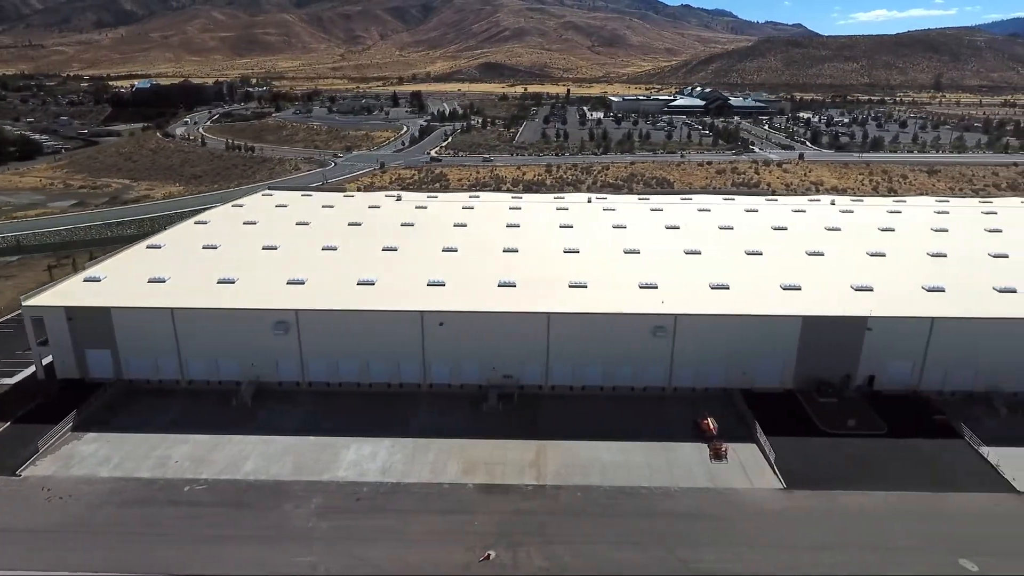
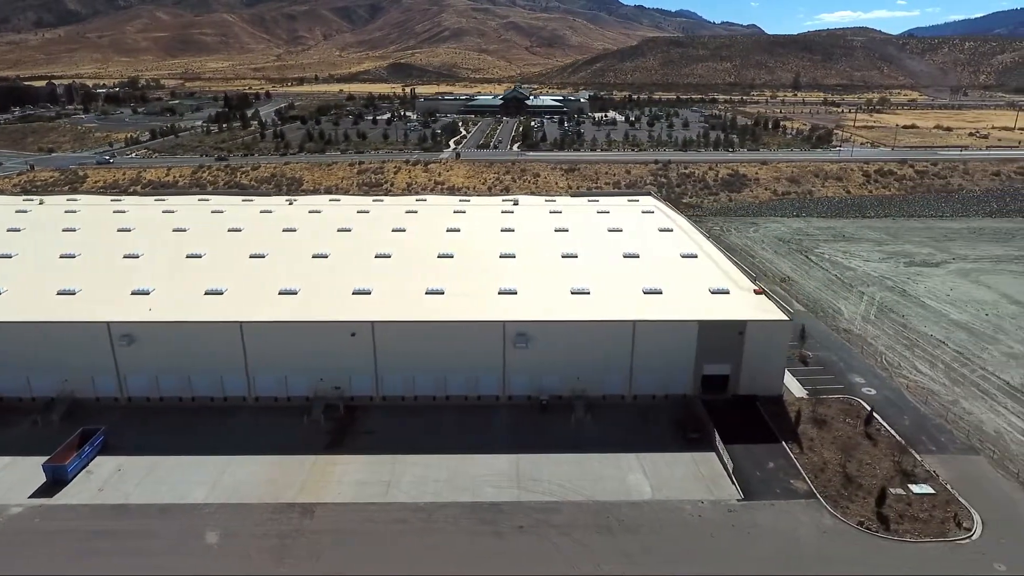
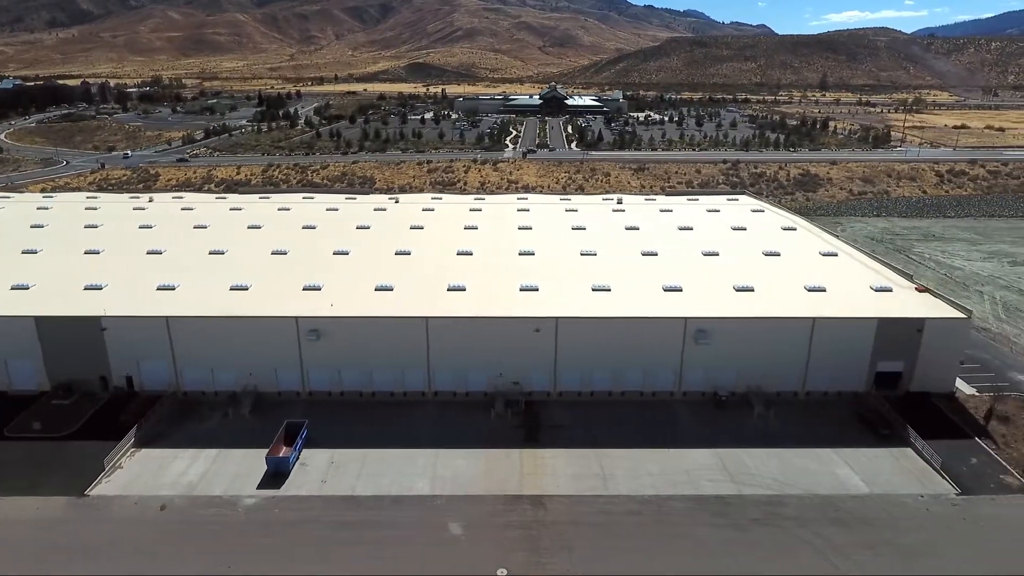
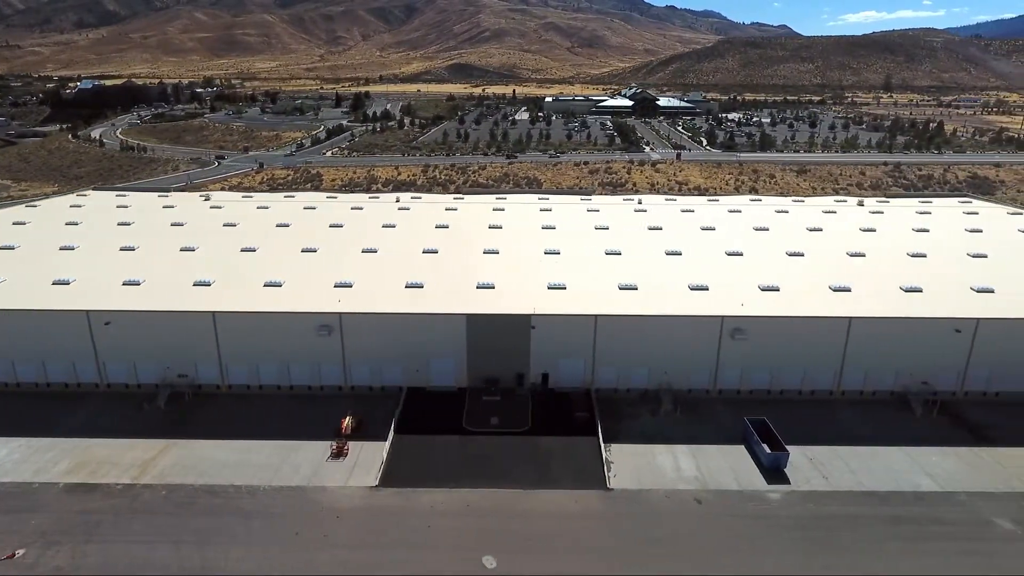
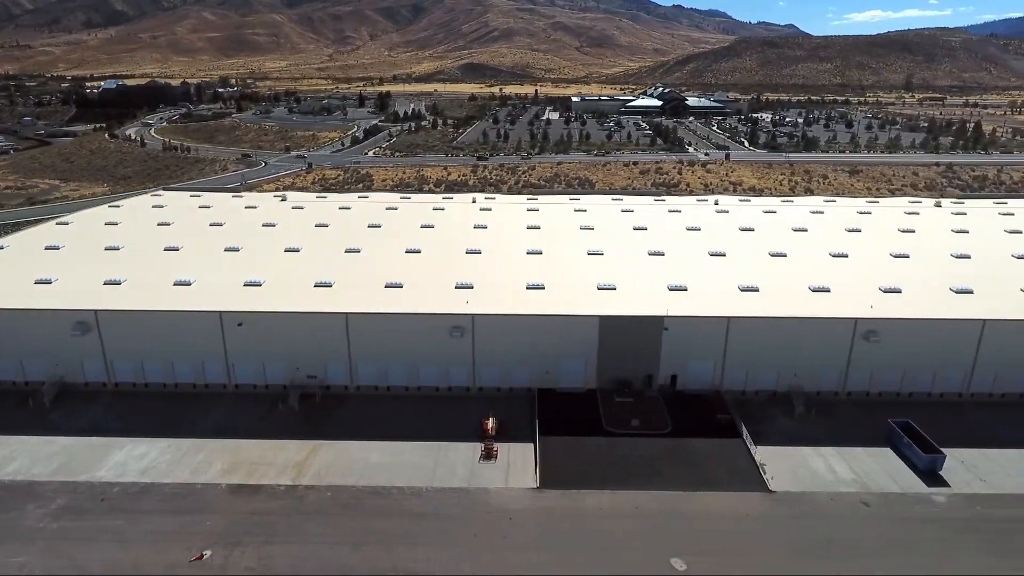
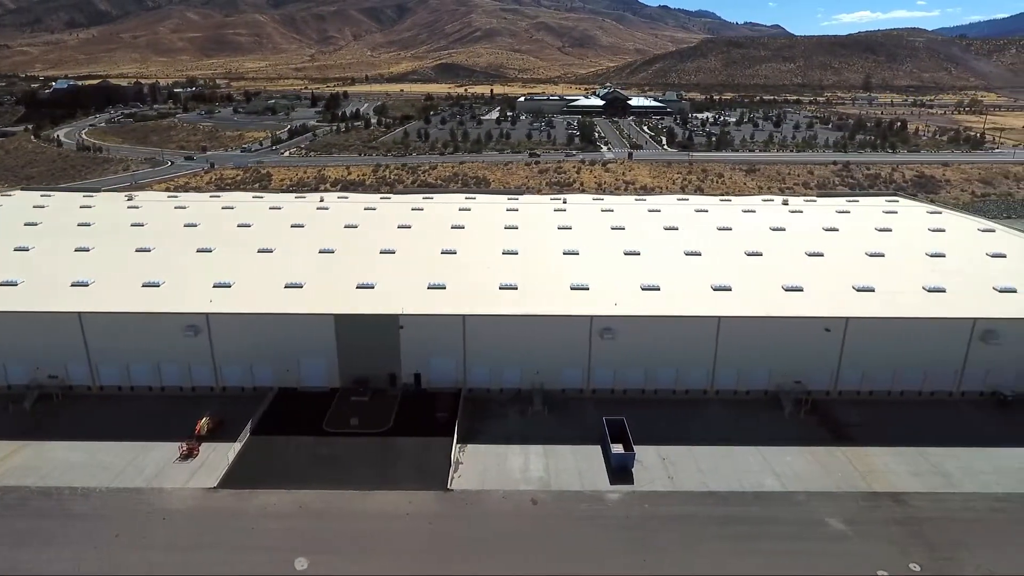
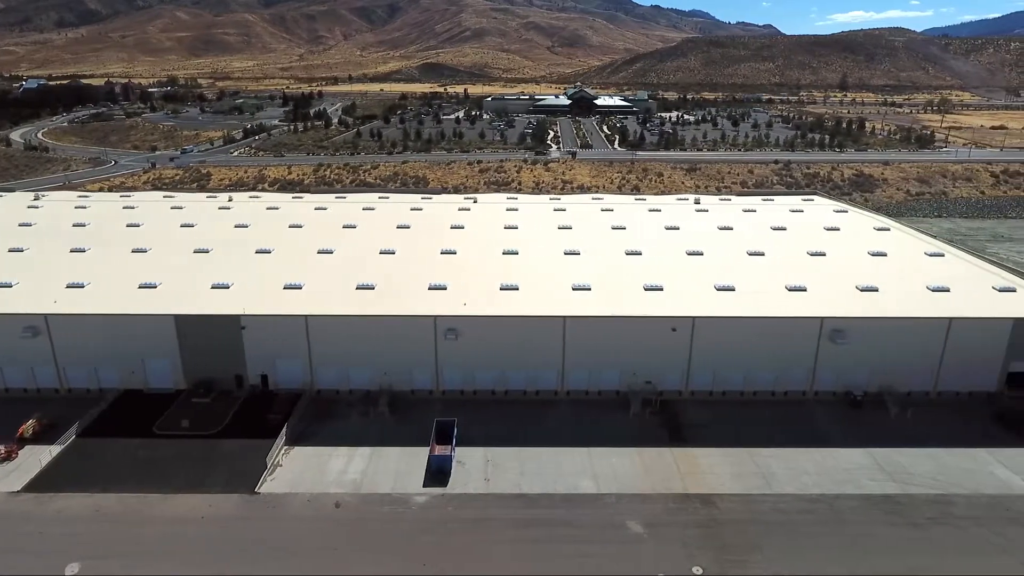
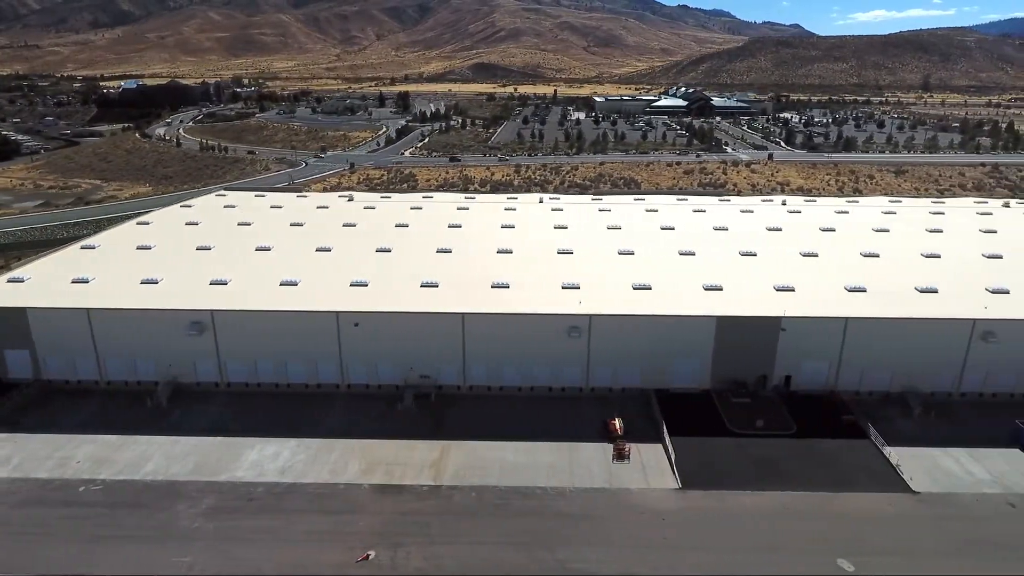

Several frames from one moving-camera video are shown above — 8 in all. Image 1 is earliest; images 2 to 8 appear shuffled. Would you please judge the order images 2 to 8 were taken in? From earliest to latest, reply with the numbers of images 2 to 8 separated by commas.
8, 5, 4, 6, 7, 3, 2
